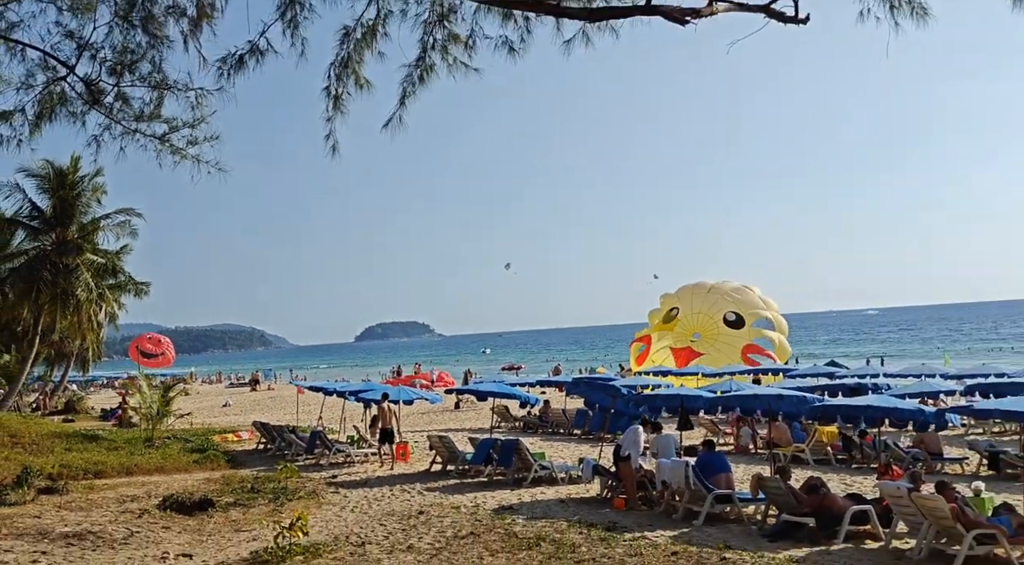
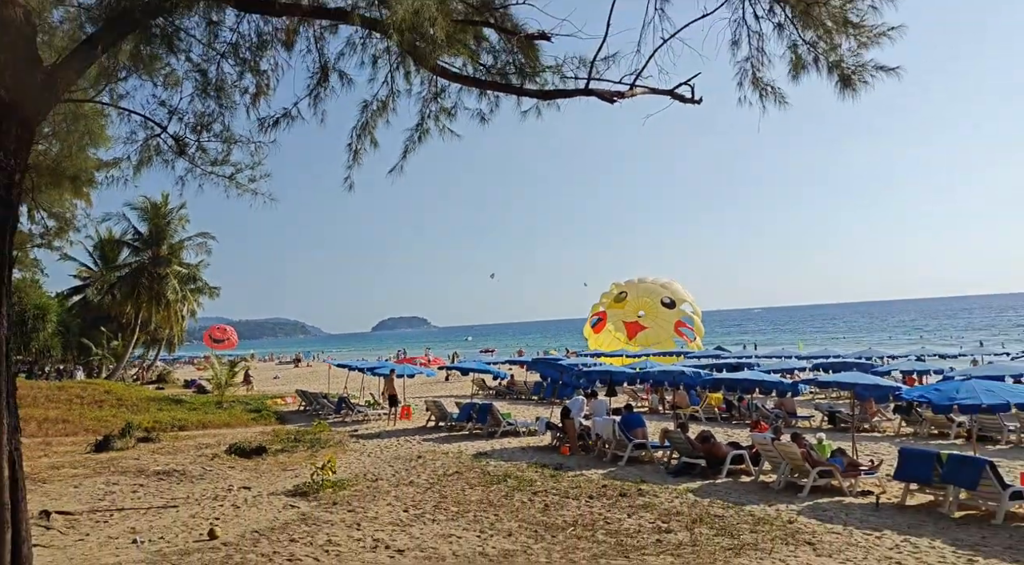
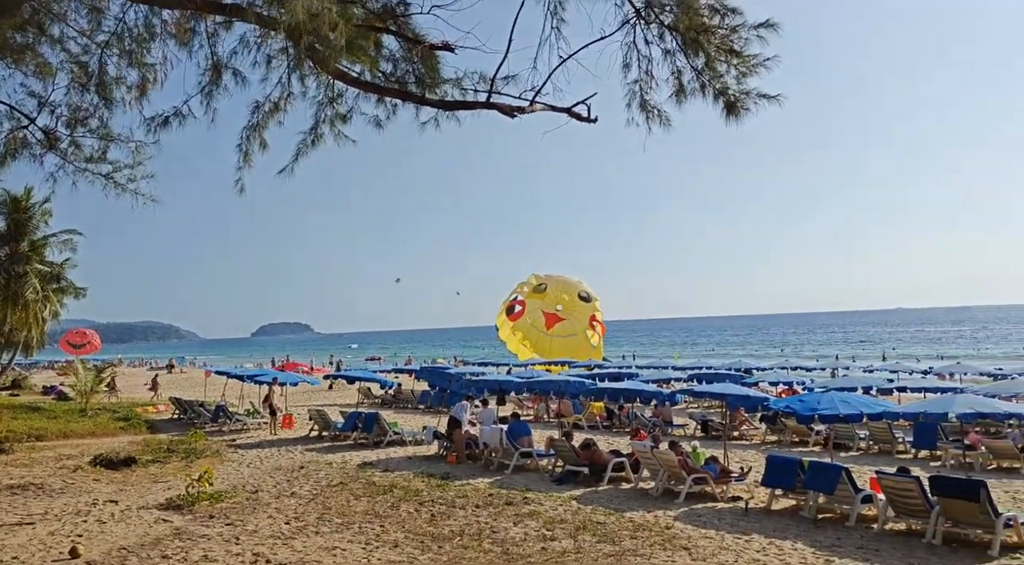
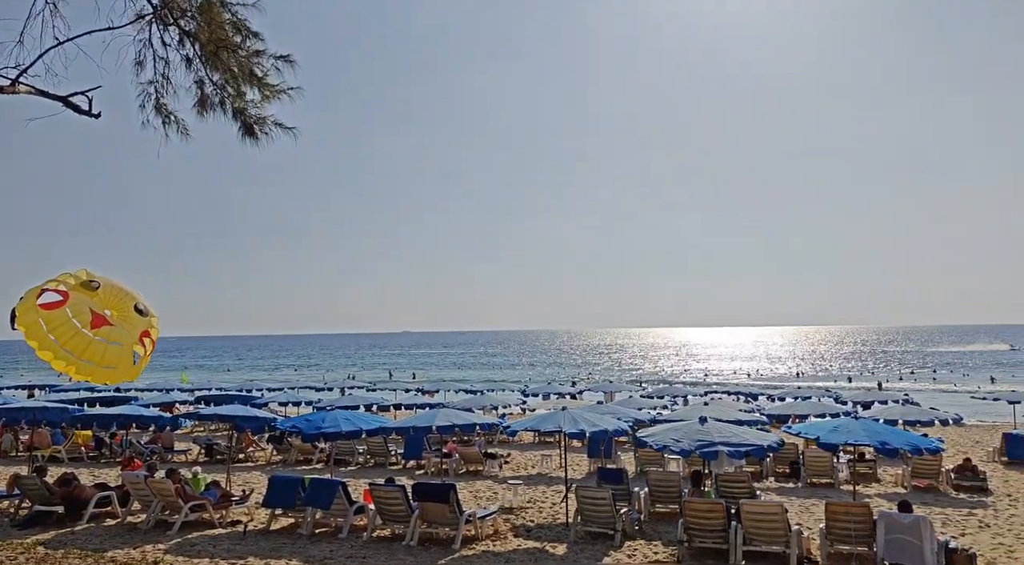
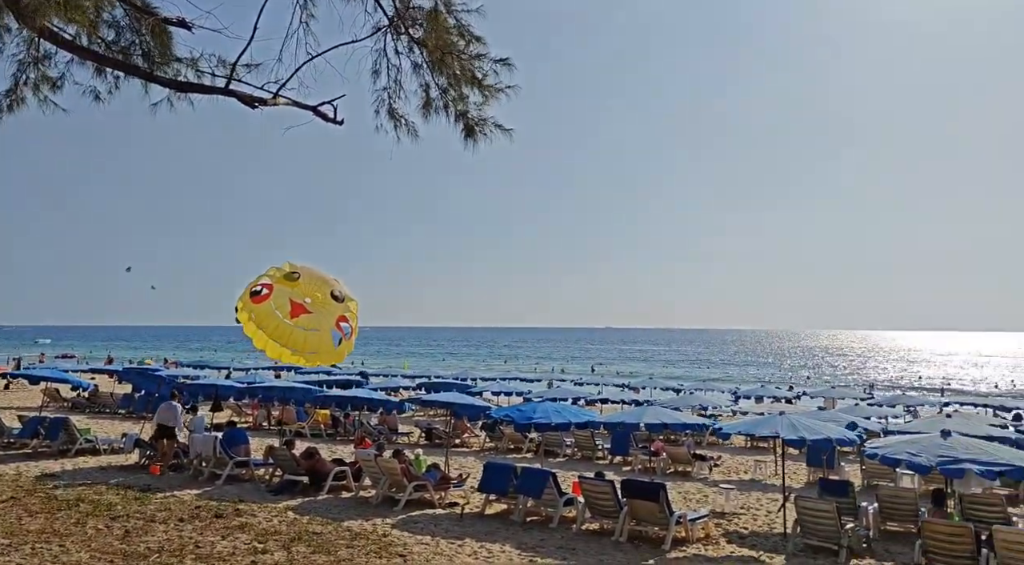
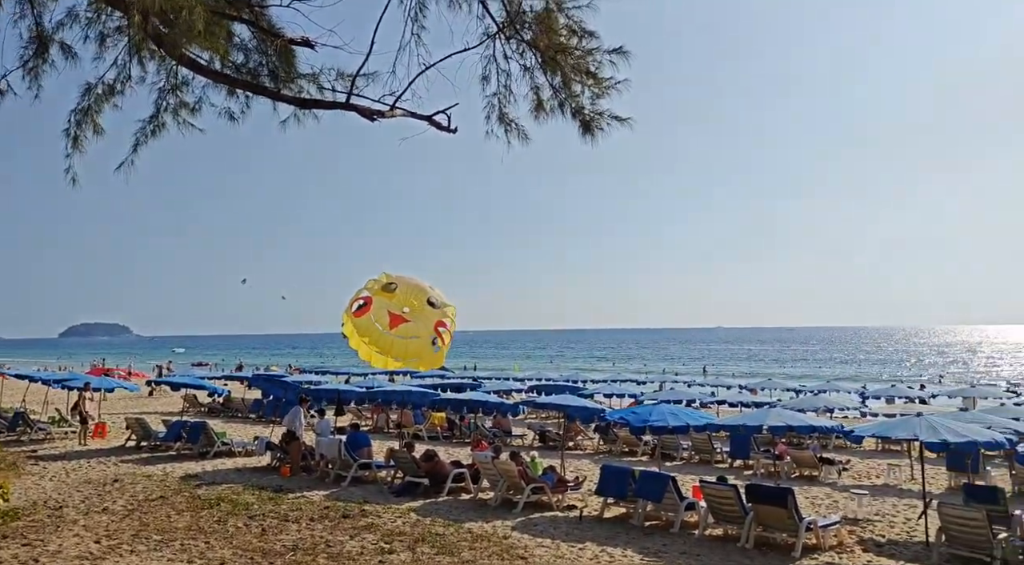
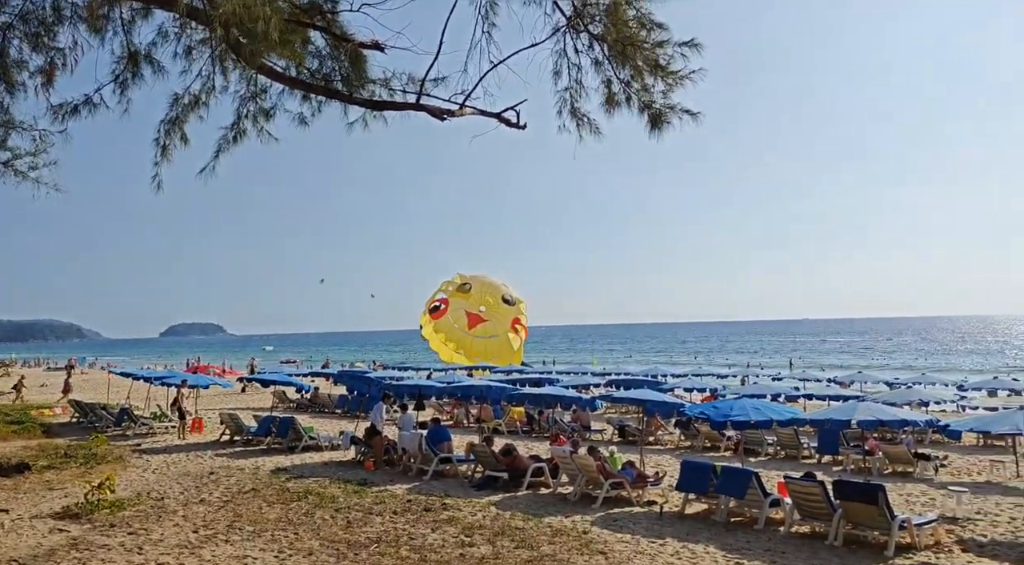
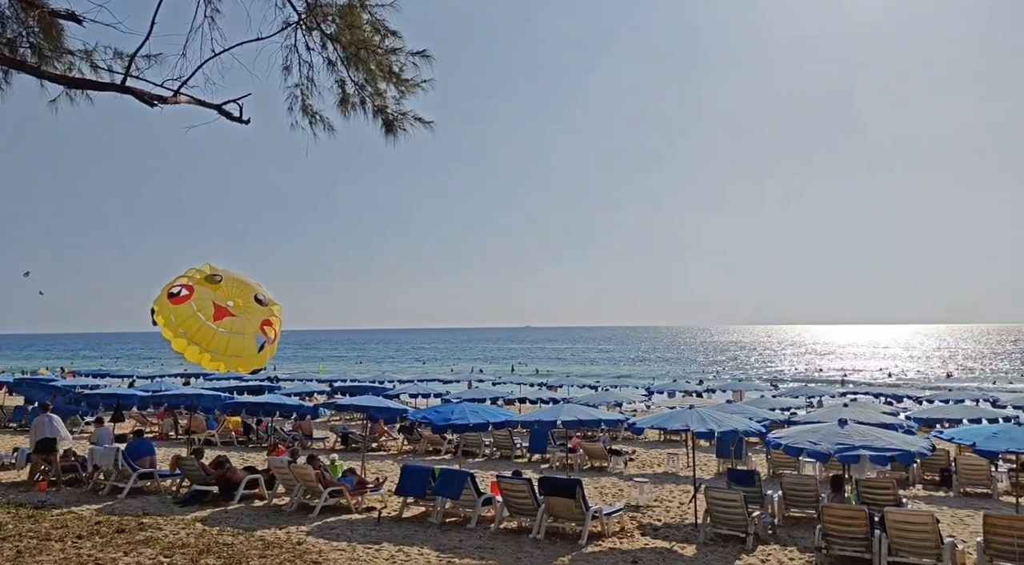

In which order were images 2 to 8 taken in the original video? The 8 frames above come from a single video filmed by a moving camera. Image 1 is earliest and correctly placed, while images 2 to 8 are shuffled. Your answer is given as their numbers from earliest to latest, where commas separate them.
2, 3, 7, 6, 5, 8, 4
